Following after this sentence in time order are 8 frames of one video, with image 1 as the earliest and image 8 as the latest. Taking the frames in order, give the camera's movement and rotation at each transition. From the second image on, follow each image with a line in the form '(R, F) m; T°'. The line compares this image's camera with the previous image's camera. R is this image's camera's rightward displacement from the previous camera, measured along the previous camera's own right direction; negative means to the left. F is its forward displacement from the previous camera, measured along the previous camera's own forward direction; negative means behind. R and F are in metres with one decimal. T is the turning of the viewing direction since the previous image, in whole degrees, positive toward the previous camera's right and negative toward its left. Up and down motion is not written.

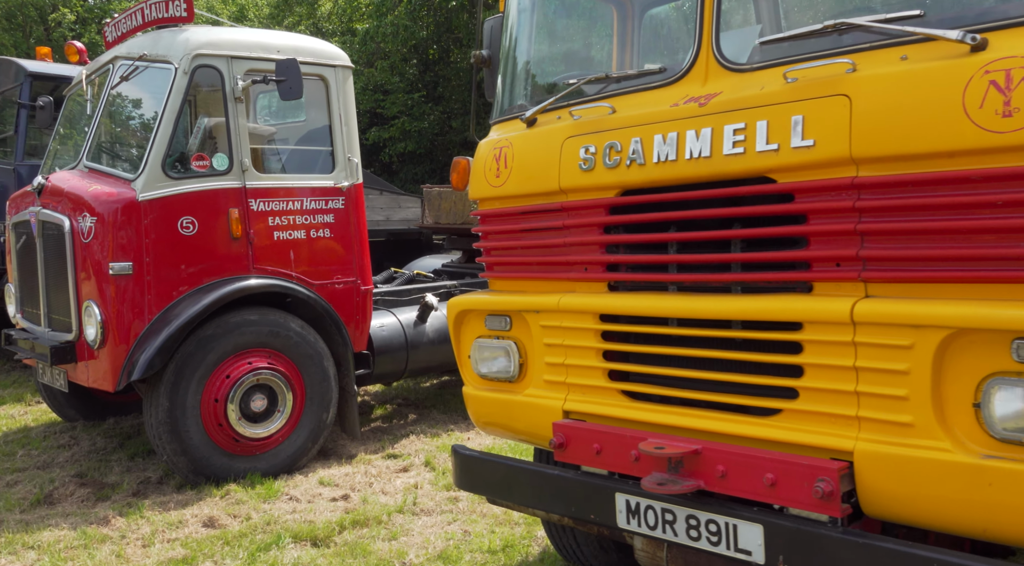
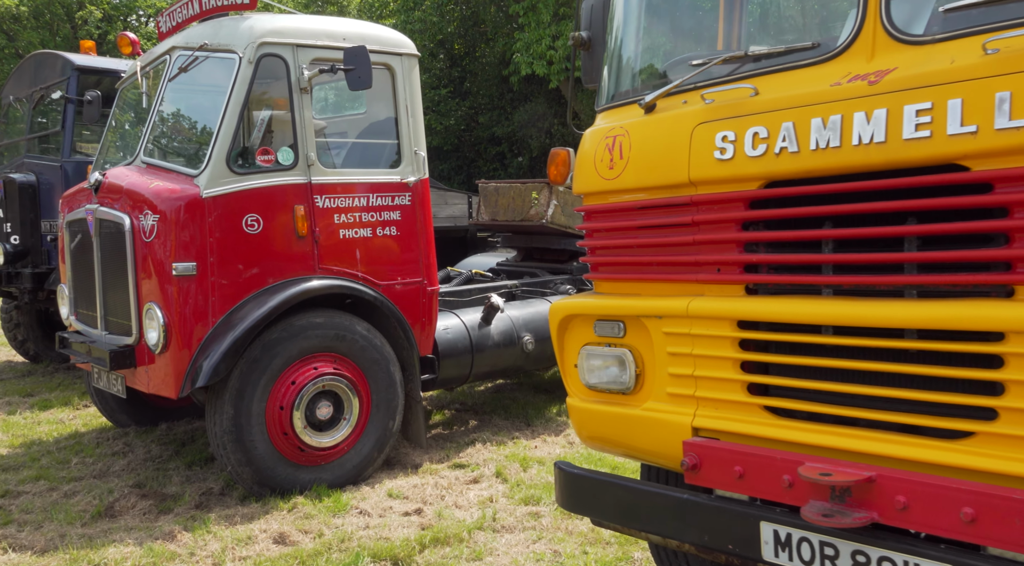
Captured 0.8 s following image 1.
(-0.3, +0.3) m; -2°
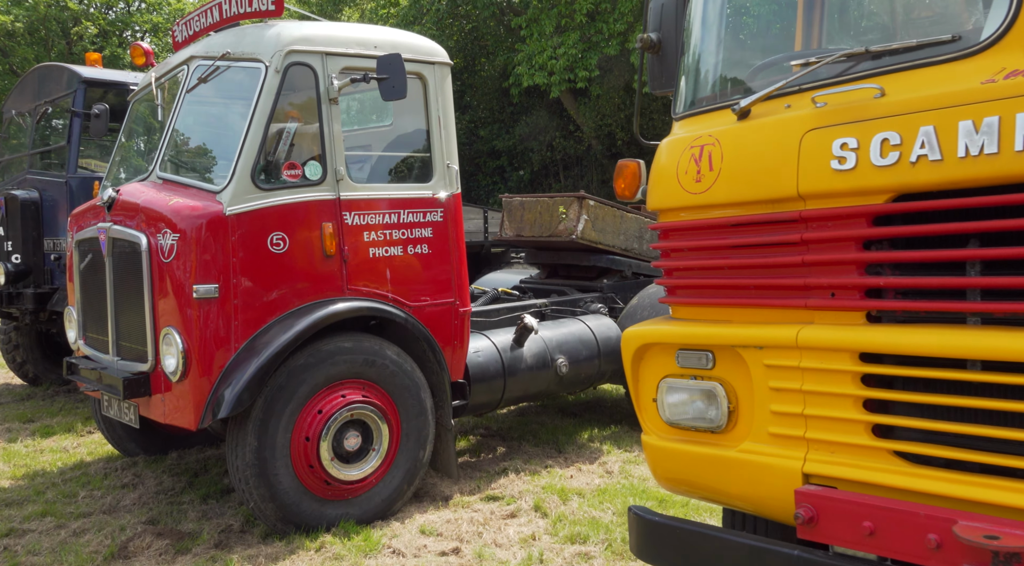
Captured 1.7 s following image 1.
(-0.2, +0.3) m; 0°
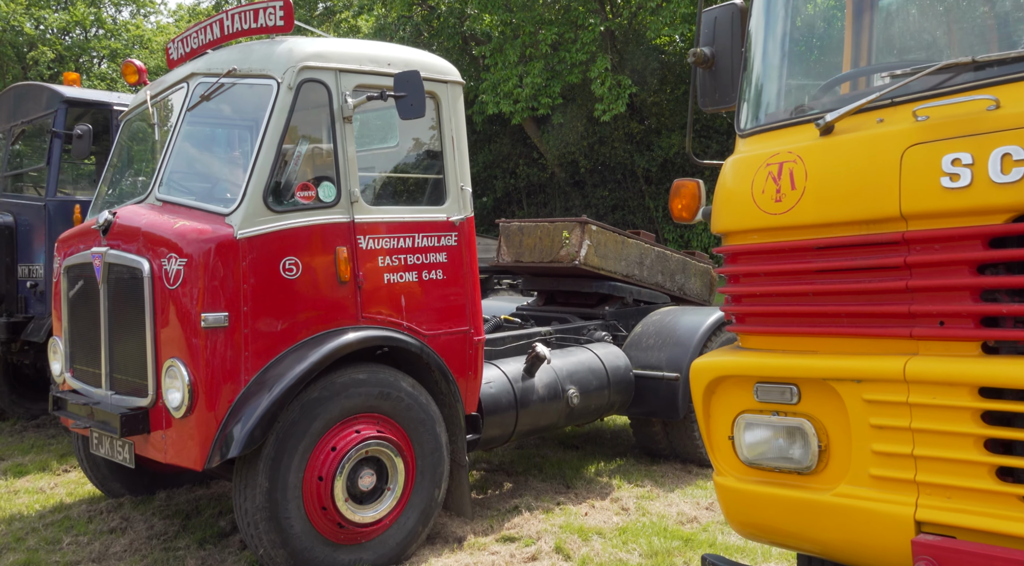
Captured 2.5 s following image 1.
(-0.3, +0.2) m; +2°
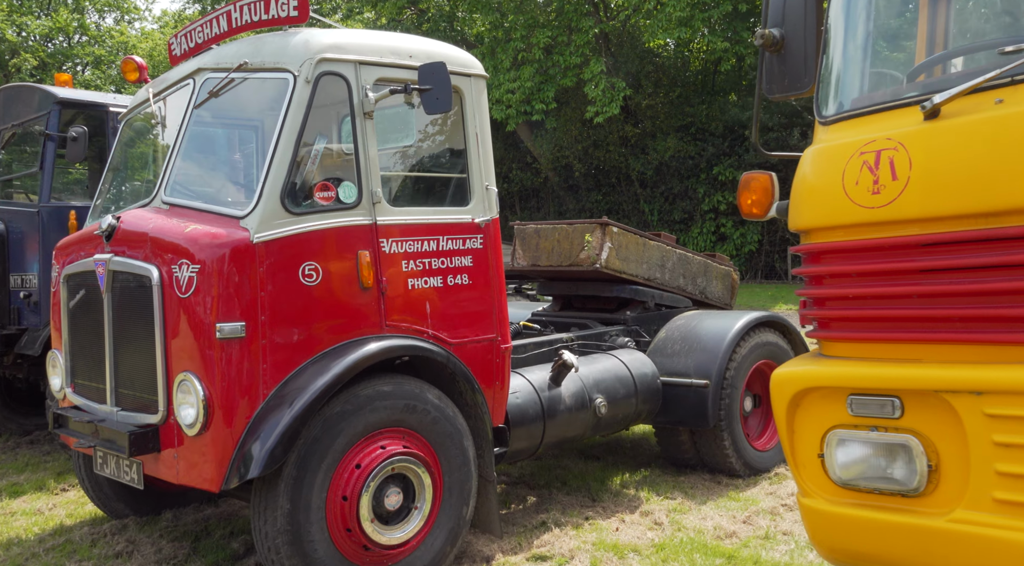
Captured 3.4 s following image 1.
(-0.2, +0.3) m; +1°
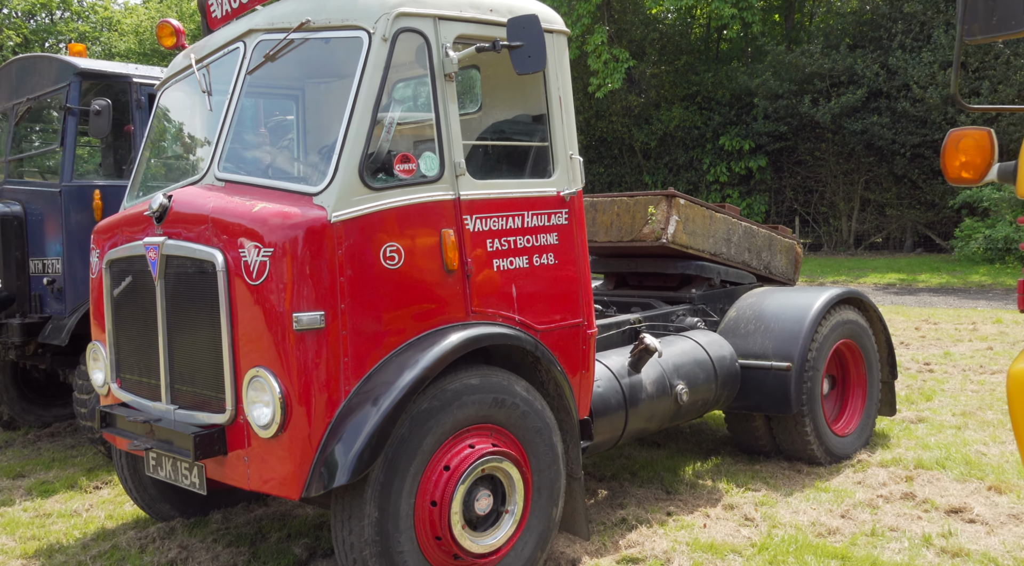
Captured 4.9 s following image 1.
(-0.4, +0.4) m; 0°
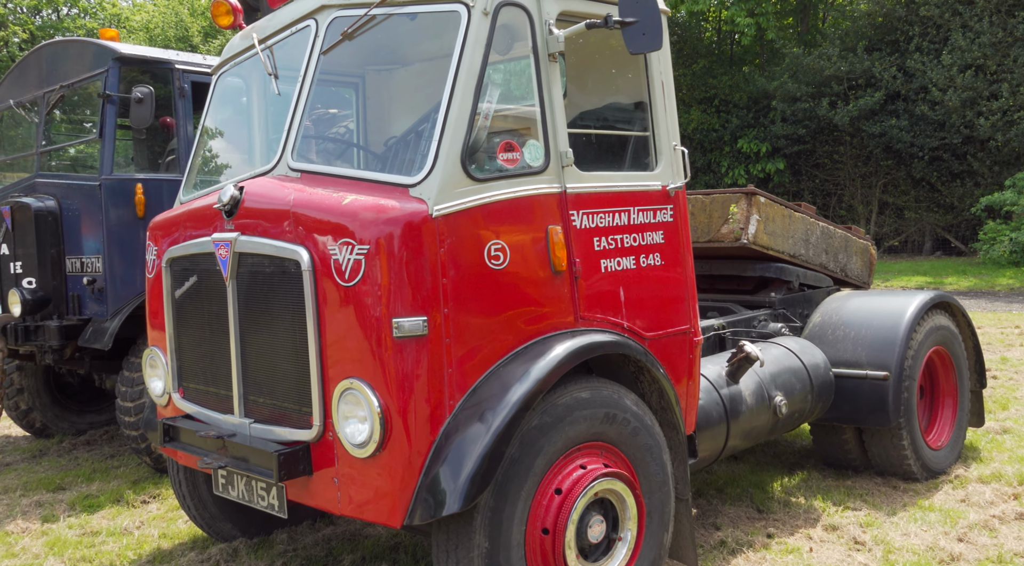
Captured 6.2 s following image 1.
(-0.4, +0.4) m; 0°
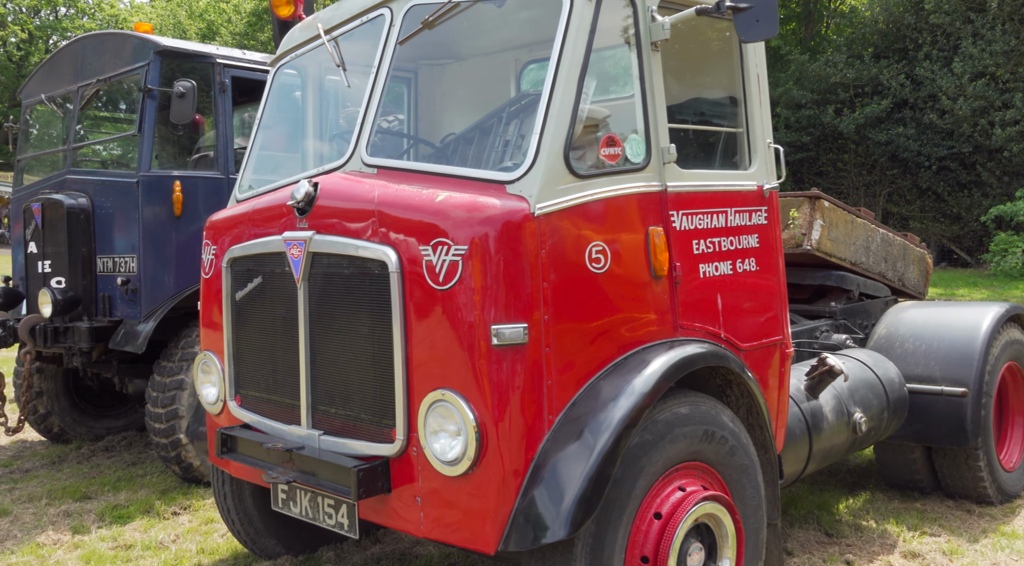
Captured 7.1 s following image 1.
(-0.3, +0.2) m; 0°
